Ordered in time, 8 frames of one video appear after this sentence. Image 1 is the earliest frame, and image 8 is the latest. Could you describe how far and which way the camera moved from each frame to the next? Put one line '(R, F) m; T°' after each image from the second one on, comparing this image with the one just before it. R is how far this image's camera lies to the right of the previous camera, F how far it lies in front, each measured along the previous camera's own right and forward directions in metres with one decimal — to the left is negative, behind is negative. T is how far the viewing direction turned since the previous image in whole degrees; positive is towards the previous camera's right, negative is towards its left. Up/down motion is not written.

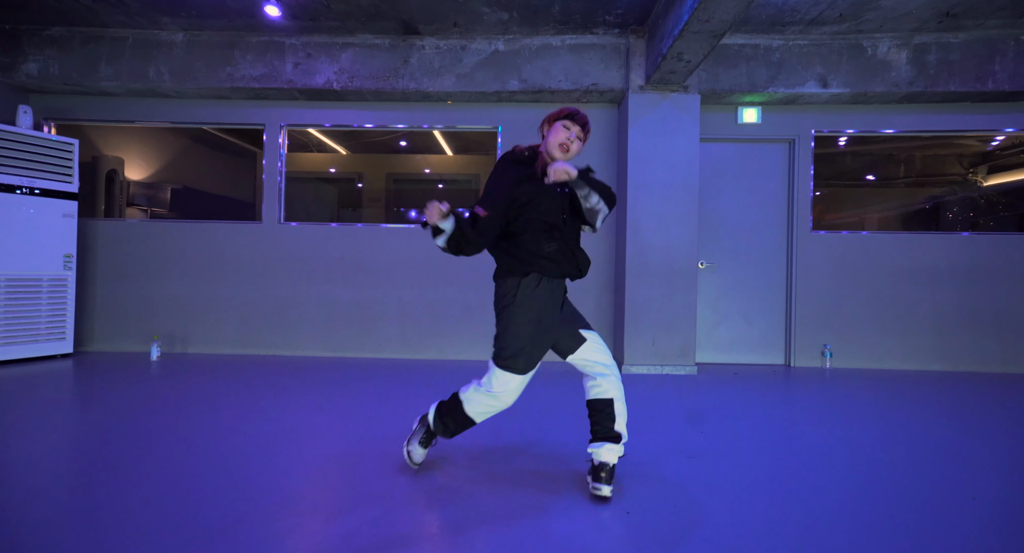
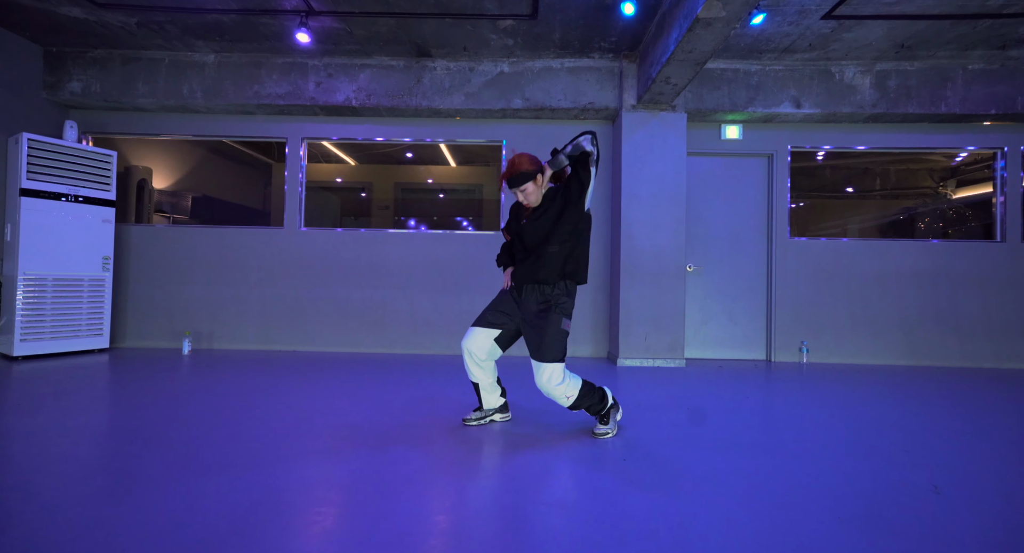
(-0.1, -0.4) m; +1°
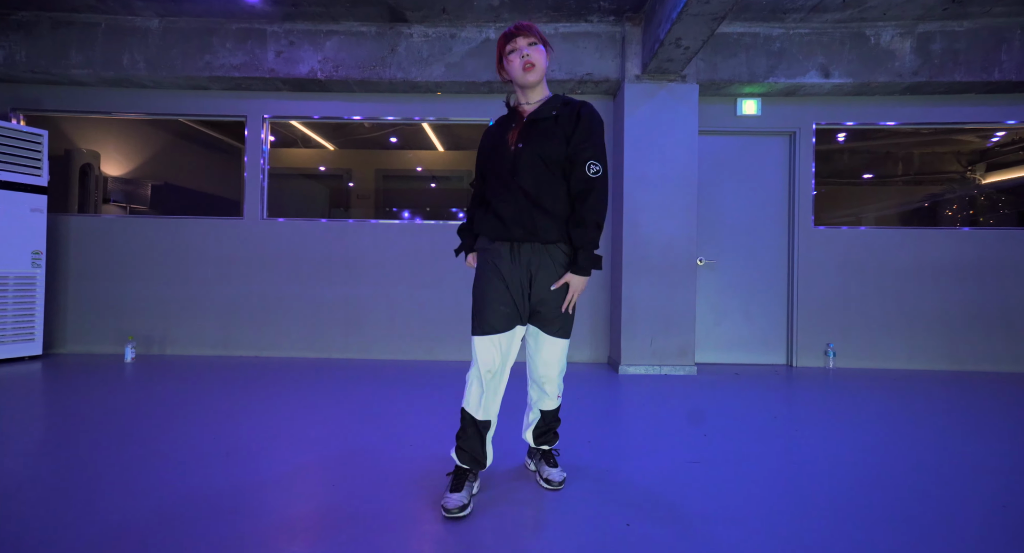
(+0.1, +0.5) m; 0°
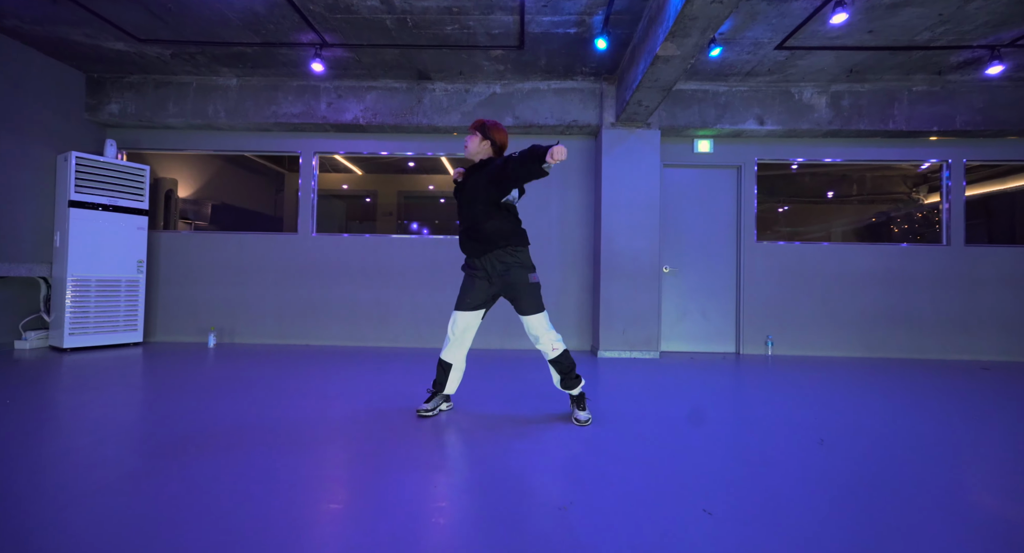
(0.0, -1.1) m; 0°
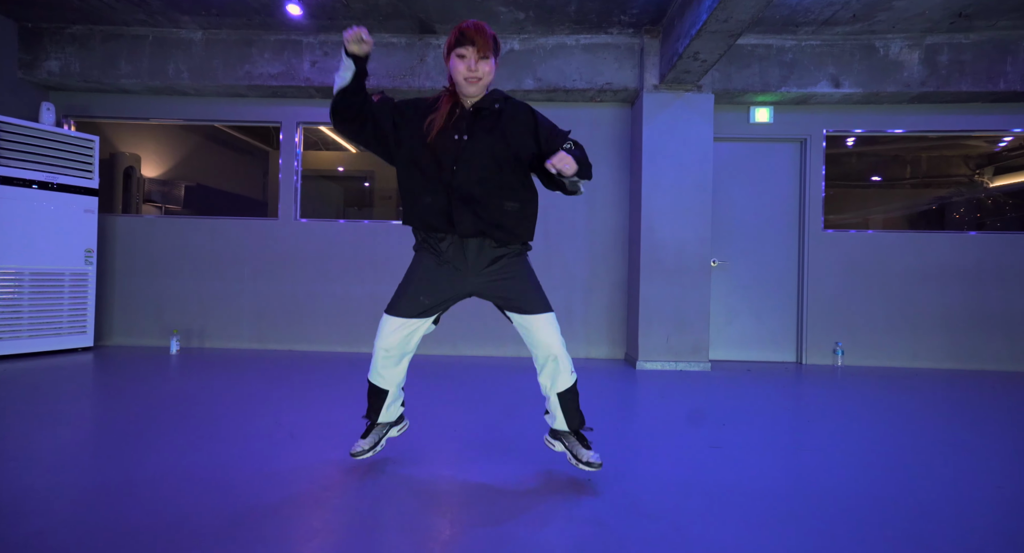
(-0.1, +0.8) m; -1°
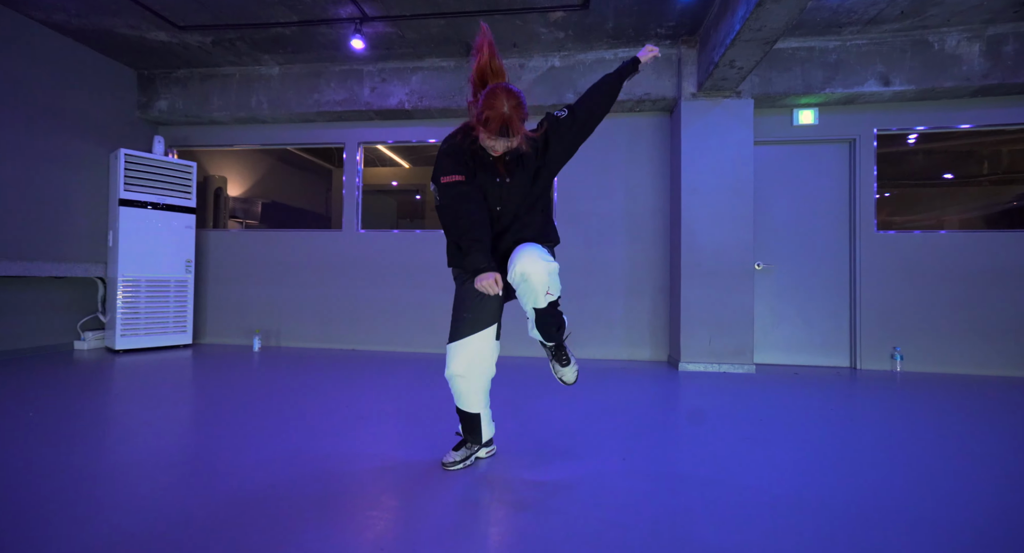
(+0.2, -0.2) m; -7°
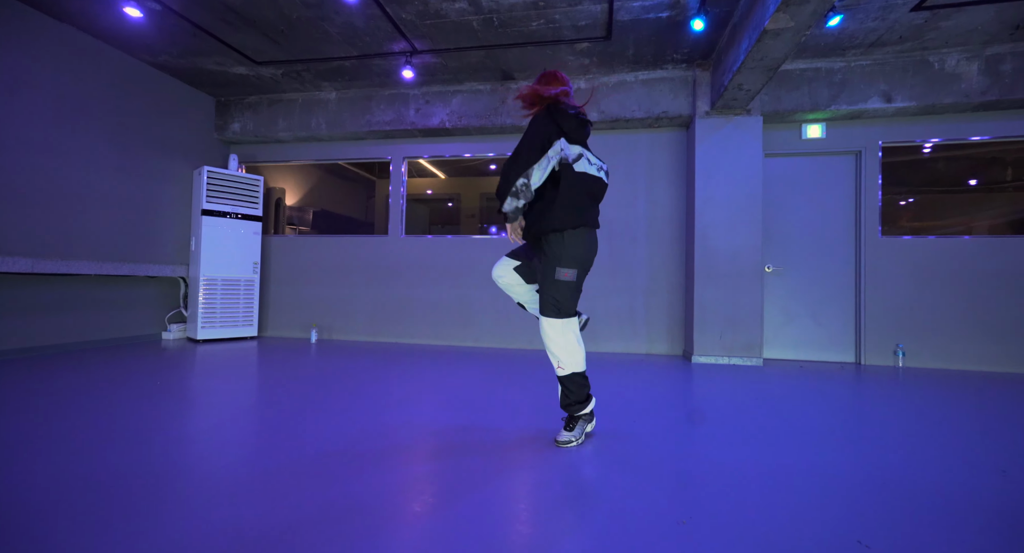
(0.0, -0.5) m; -3°
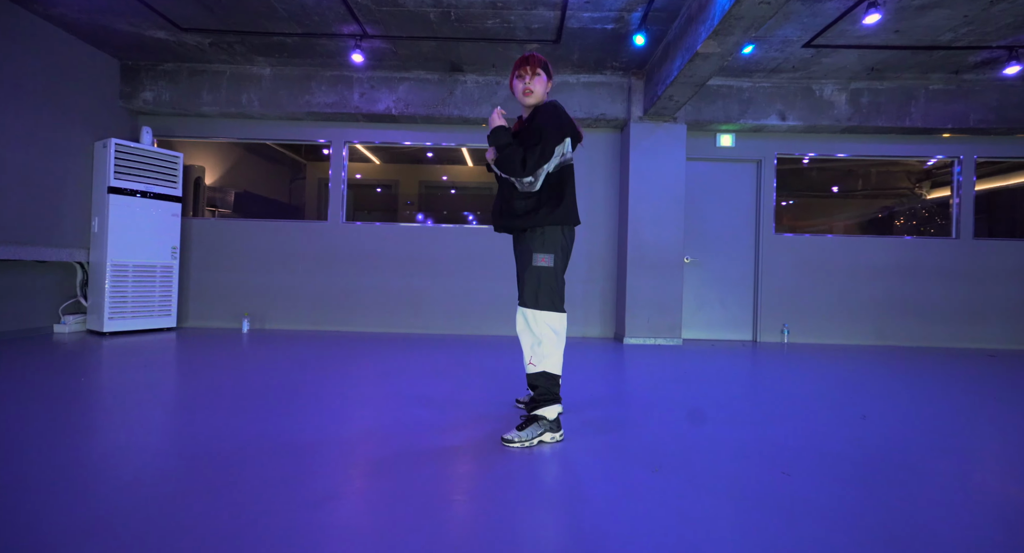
(-0.6, -0.1) m; +12°
